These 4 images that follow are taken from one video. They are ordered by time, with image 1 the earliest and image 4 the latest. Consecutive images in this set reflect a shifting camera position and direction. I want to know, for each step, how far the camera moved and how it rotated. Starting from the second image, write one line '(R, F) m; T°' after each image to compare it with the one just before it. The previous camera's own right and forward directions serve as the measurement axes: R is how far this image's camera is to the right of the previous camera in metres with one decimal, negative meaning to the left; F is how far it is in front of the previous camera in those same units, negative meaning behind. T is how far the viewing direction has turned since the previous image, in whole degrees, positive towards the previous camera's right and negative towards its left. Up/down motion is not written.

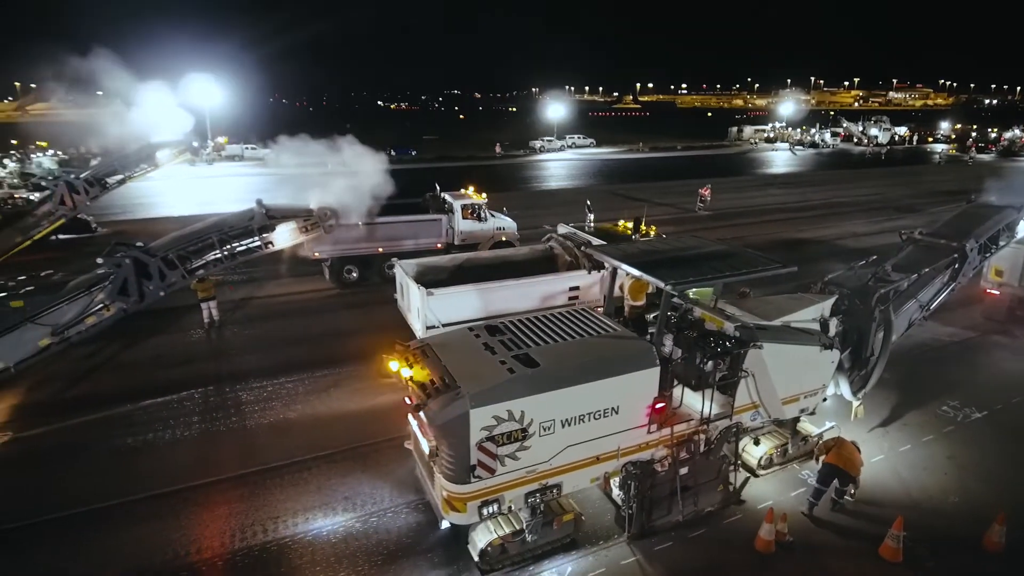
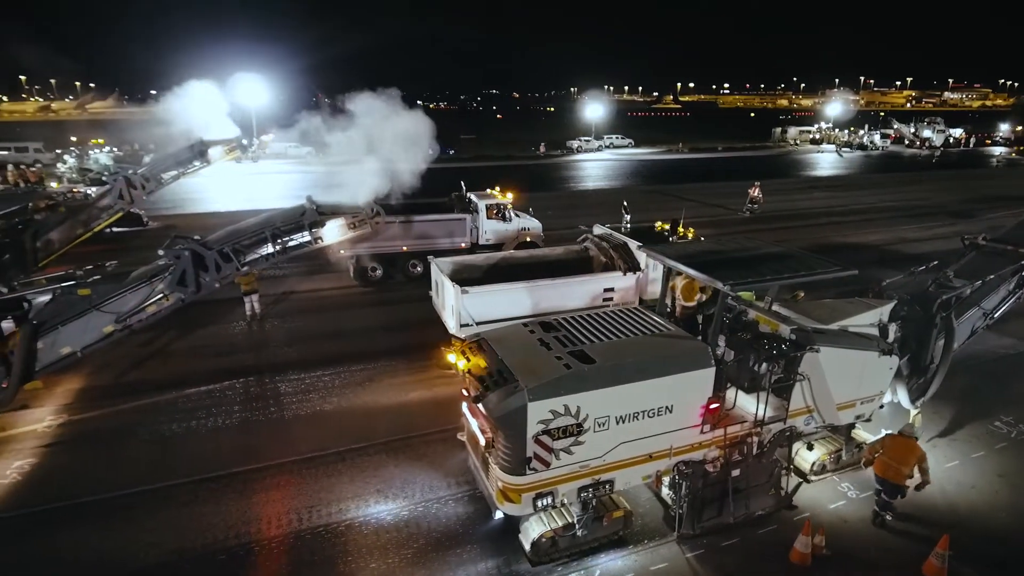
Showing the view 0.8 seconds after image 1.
(-0.2, -0.1) m; -3°
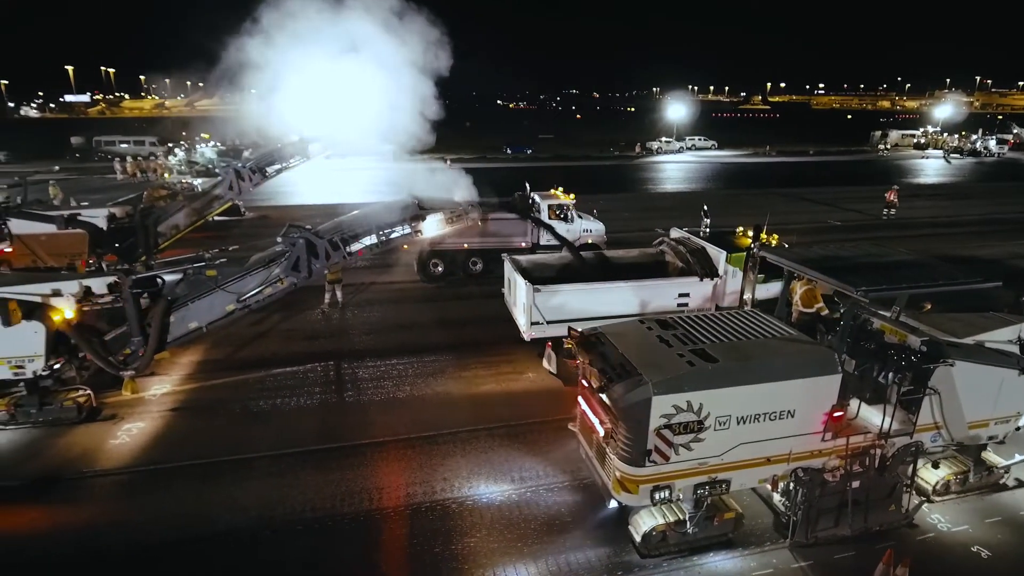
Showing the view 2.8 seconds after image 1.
(-0.5, -0.2) m; -7°
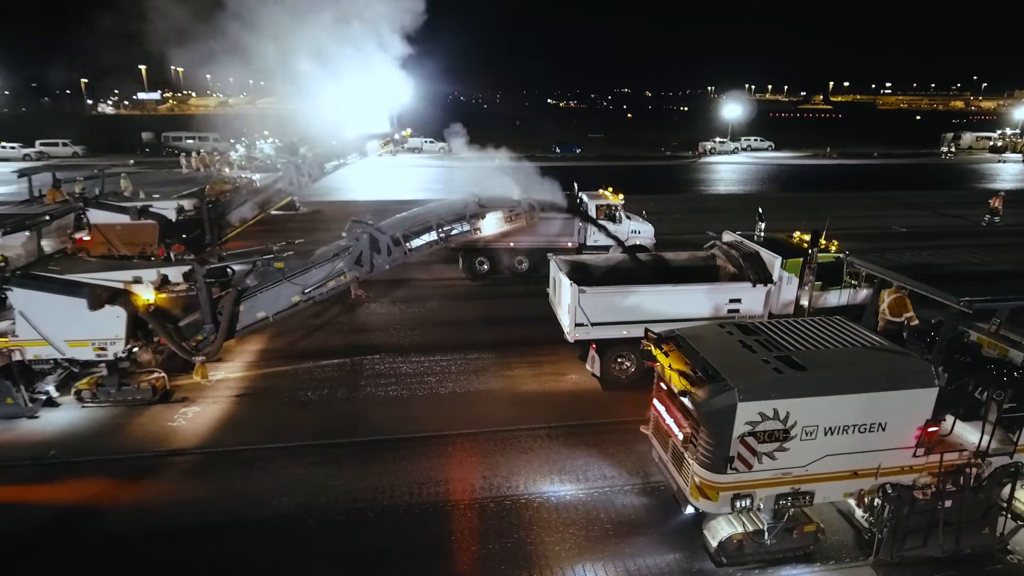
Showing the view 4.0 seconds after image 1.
(-0.4, 0.0) m; -4°
